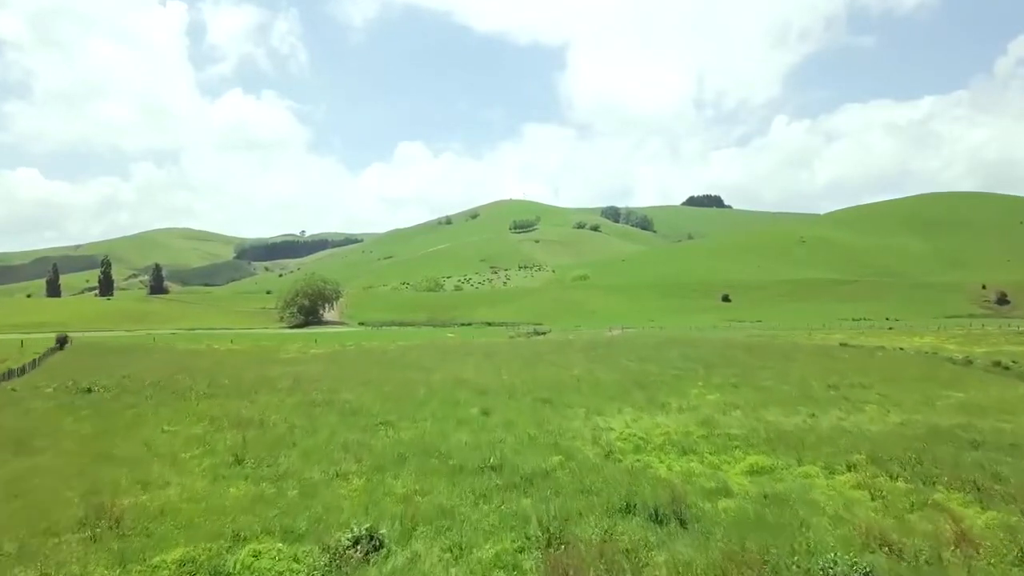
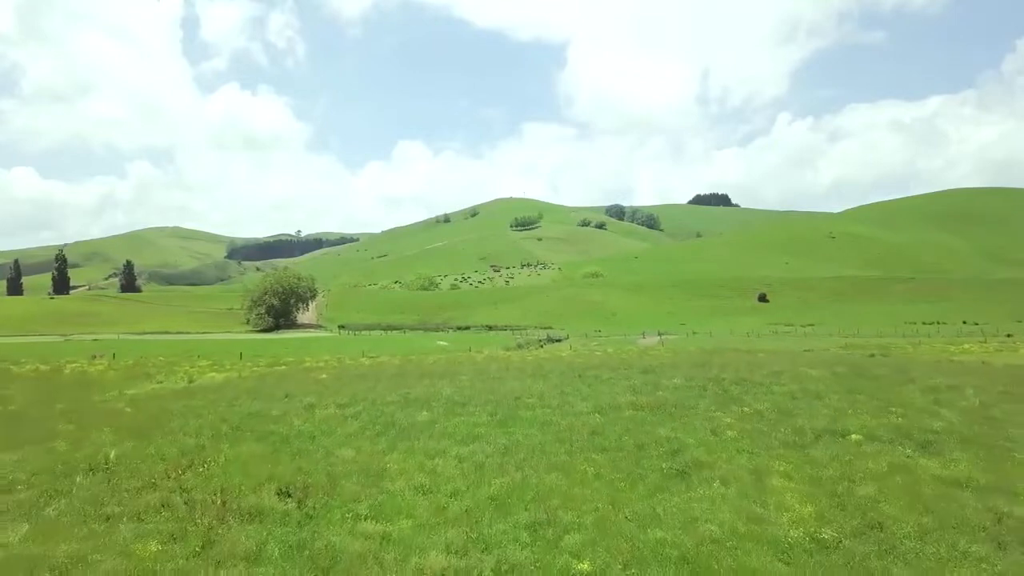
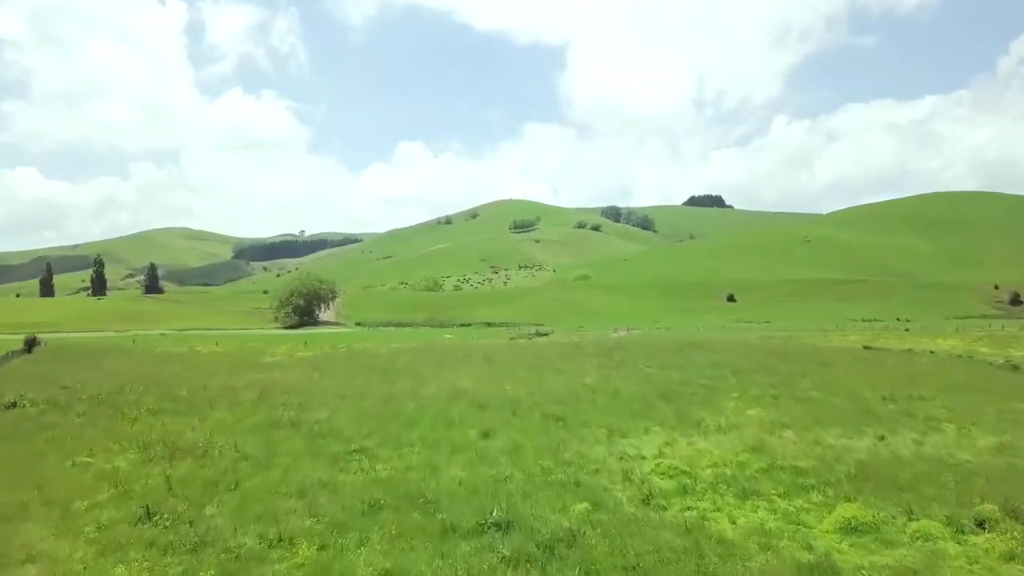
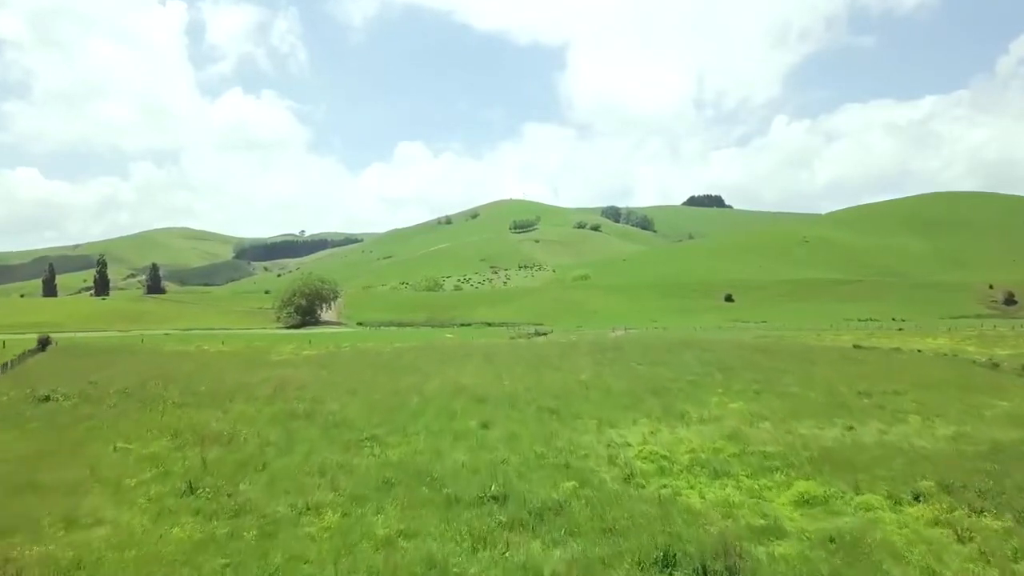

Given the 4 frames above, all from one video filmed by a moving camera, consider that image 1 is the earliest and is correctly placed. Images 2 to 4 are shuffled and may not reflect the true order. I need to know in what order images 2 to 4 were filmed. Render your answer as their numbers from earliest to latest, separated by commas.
4, 3, 2
